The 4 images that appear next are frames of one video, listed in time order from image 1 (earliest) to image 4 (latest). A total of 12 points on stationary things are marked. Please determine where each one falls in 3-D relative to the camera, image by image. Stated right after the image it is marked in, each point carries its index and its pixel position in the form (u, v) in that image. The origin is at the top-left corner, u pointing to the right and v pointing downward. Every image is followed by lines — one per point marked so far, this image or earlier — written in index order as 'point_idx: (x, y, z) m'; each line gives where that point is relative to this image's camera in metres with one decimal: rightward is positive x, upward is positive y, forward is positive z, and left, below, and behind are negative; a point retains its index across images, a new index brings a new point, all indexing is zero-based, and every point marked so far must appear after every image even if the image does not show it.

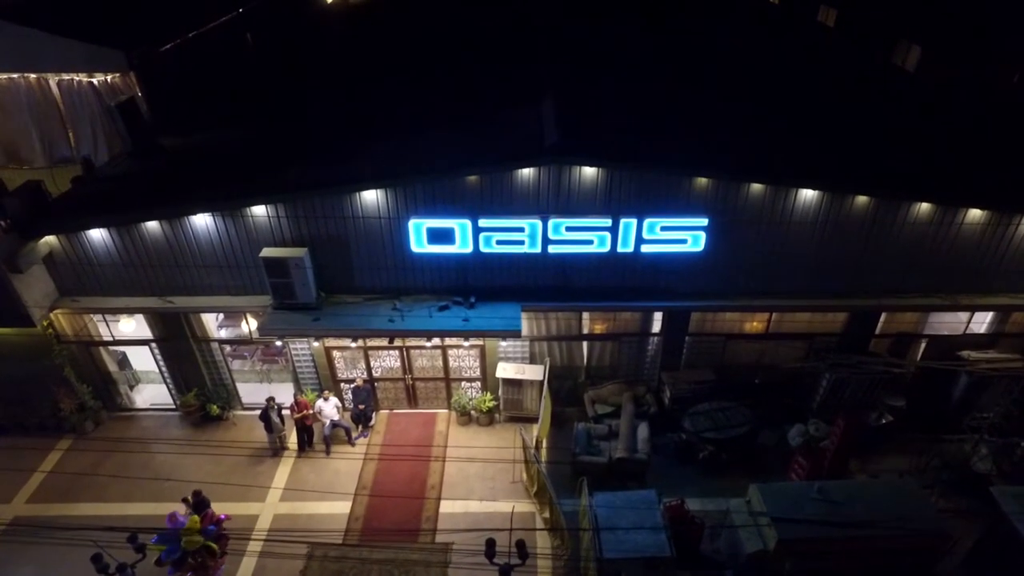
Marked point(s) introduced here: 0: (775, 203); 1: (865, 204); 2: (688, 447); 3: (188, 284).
0: (+6.5, +2.1, +14.5) m
1: (+8.7, +2.0, +14.5) m
2: (+4.9, -4.4, +16.1) m
3: (-9.0, +0.1, +16.3) m
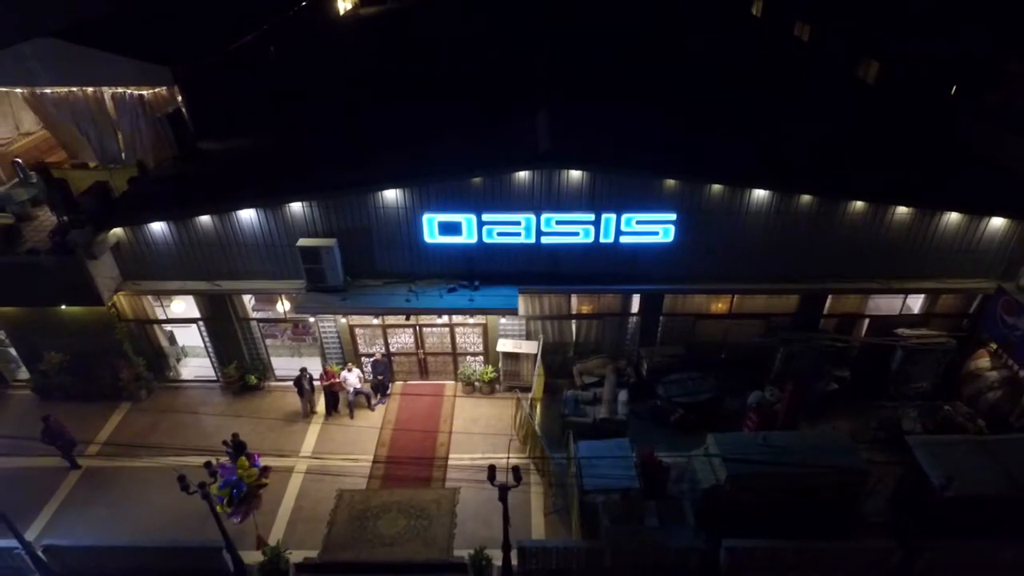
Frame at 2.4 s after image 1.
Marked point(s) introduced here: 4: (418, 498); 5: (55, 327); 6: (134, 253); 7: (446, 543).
0: (+6.4, +2.5, +17.2) m
1: (+8.6, +2.5, +17.1) m
2: (+4.8, -3.9, +18.8) m
3: (-9.0, +0.6, +19.0) m
4: (-2.7, -6.1, +17.1) m
5: (-15.1, -1.3, +19.5) m
6: (-12.0, +1.1, +18.8) m
7: (-1.8, -6.9, +16.1) m
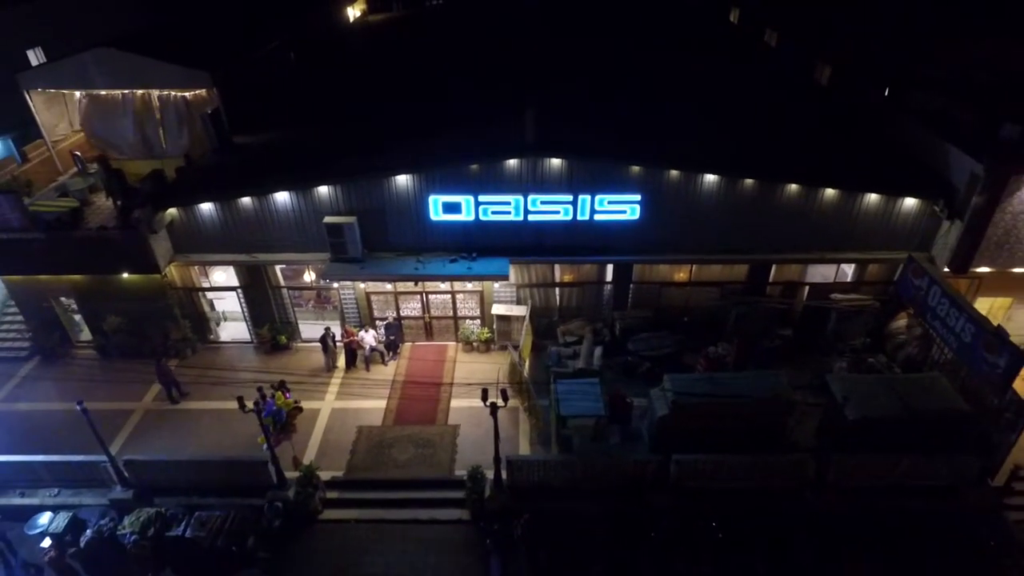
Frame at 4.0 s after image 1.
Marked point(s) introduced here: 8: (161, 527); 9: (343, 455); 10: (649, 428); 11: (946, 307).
0: (+6.1, +3.6, +20.6) m
1: (+8.3, +3.6, +20.5) m
2: (+4.5, -2.8, +22.2) m
3: (-9.3, +1.7, +22.5) m
4: (-3.0, -5.0, +20.5) m
5: (-15.4, -0.2, +23.0) m
6: (-12.3, +2.2, +22.2) m
7: (-2.1, -5.8, +19.5) m
8: (-10.3, -7.0, +17.2) m
9: (-5.7, -5.6, +19.9) m
10: (+4.4, -4.5, +18.9) m
11: (+13.9, -0.6, +18.9) m
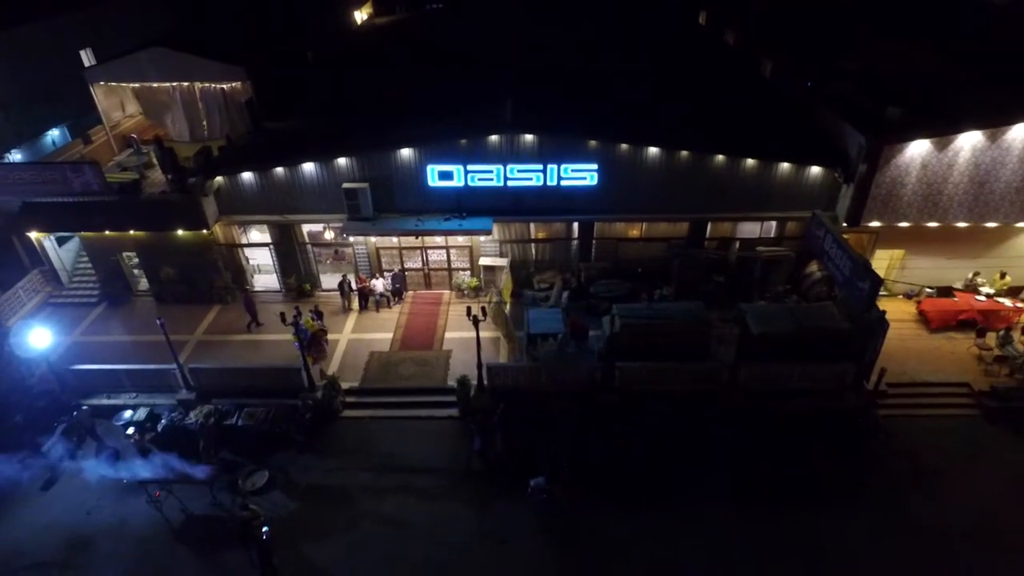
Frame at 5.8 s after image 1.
0: (+5.3, +5.7, +25.6) m
1: (+7.5, +5.7, +25.5) m
2: (+3.7, -0.7, +27.2) m
3: (-10.1, +3.8, +27.5) m
4: (-3.8, -2.9, +25.6) m
5: (-16.2, +1.9, +28.1) m
6: (-13.1, +4.3, +27.3) m
7: (-2.9, -3.7, +24.5) m
8: (-11.1, -4.9, +22.3) m
9: (-6.5, -3.5, +25.0) m
10: (+3.6, -2.3, +23.9) m
11: (+13.1, +1.5, +23.9) m
